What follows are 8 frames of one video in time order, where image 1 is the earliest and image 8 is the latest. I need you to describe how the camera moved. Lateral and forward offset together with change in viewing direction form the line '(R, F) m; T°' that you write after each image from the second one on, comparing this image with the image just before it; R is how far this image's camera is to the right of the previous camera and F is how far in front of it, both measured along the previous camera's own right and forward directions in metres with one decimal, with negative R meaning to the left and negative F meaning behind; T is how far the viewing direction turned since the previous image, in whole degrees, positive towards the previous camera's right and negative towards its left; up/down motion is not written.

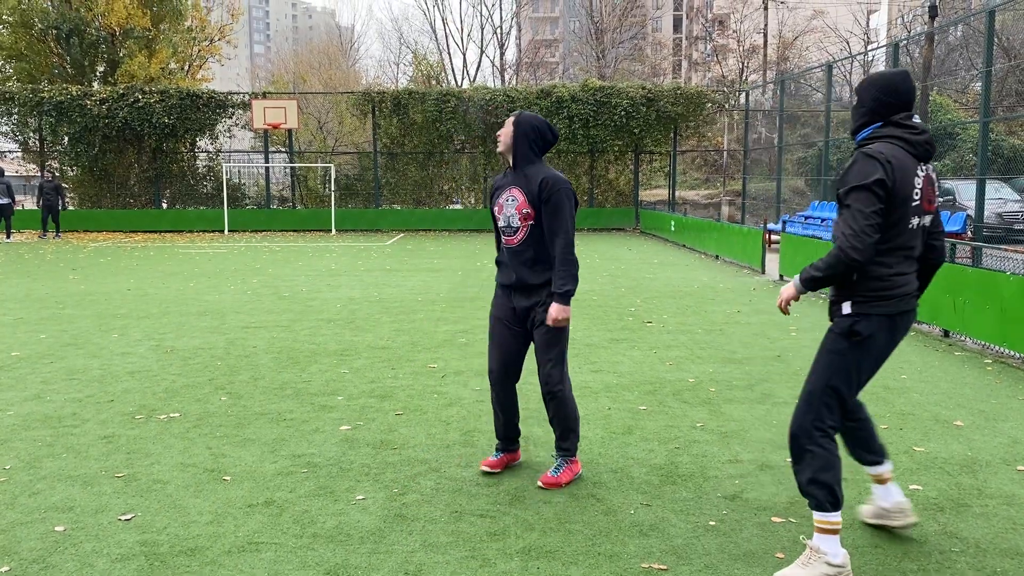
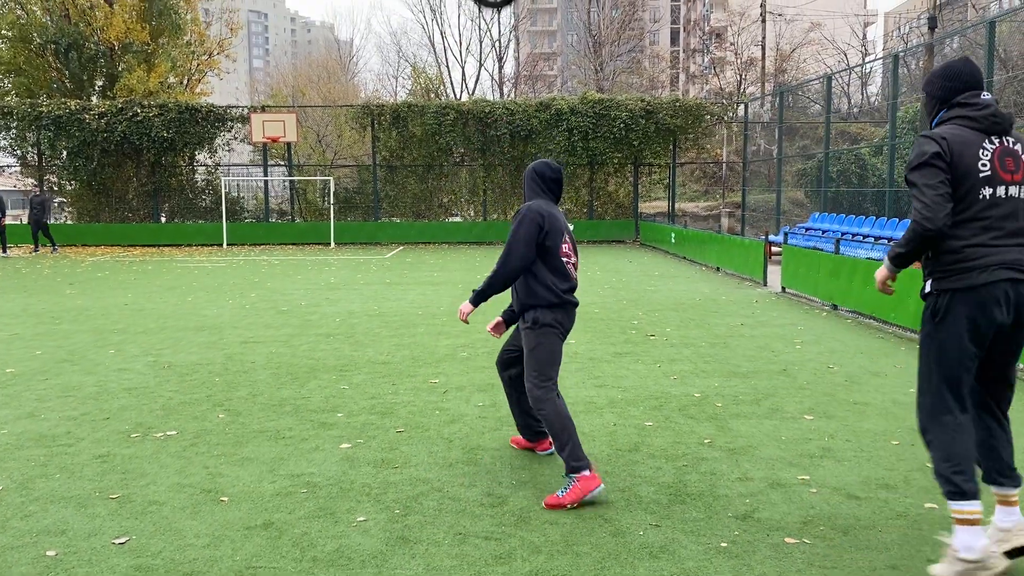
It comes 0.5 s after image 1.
(0.0, +0.1) m; 0°
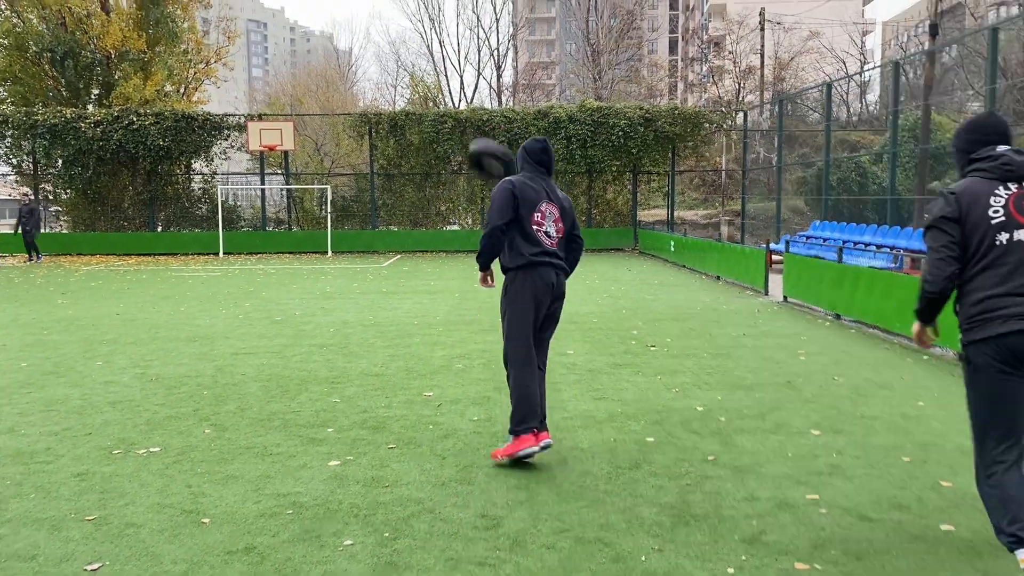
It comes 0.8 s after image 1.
(0.0, +0.2) m; 0°
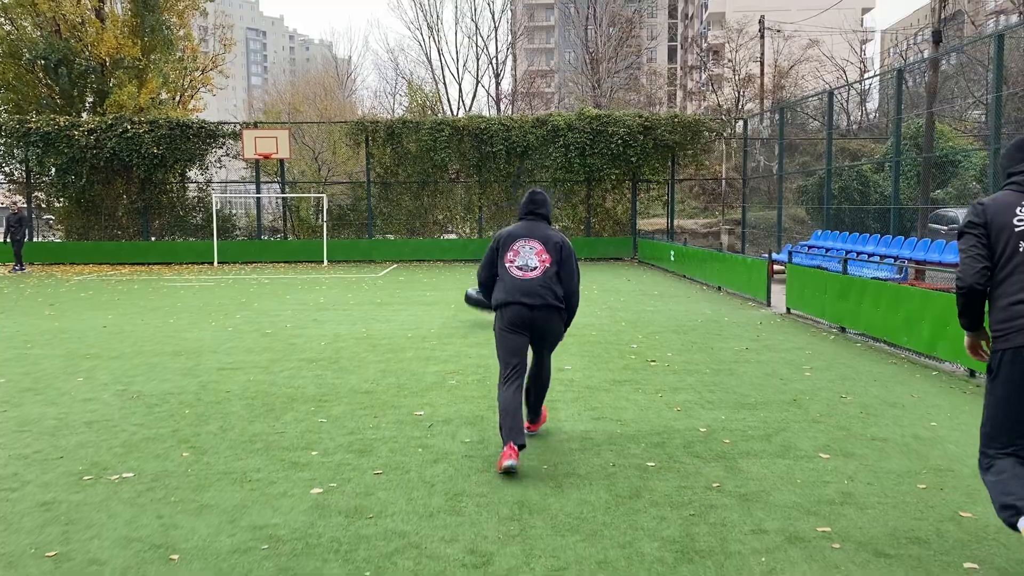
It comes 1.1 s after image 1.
(0.0, +0.2) m; 0°
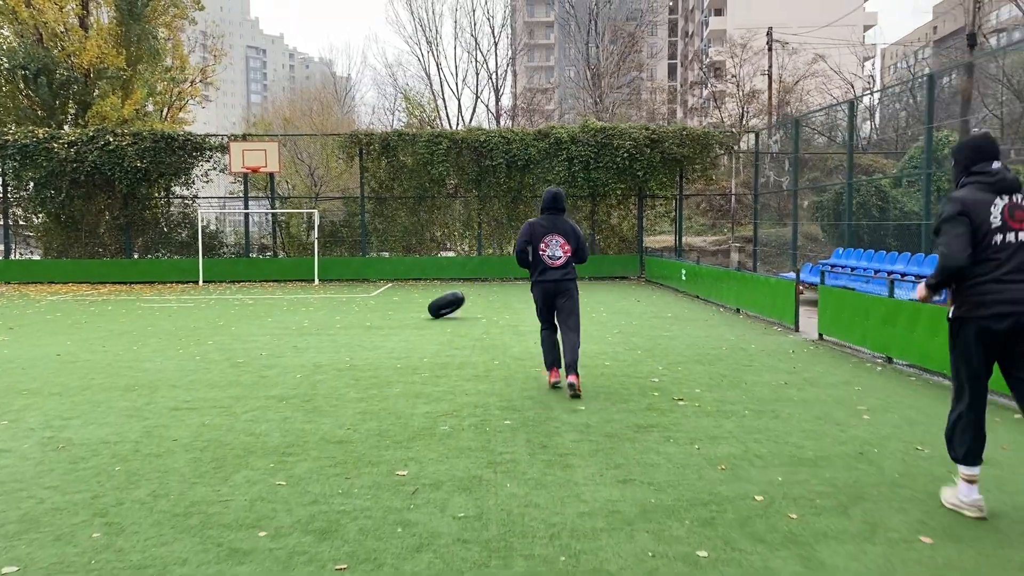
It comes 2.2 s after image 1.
(0.0, +1.0) m; 0°
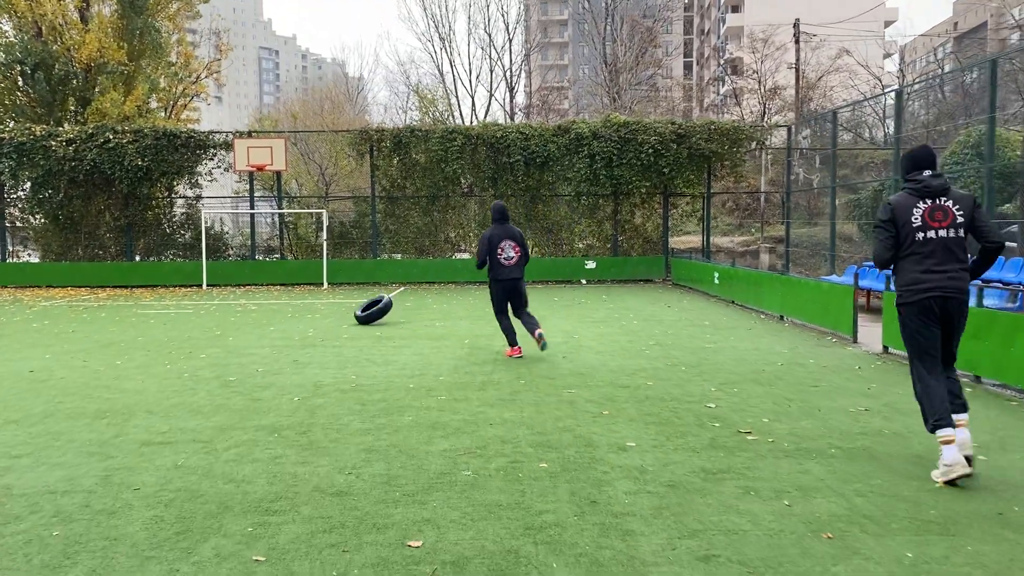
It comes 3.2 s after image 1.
(-0.1, +1.0) m; -1°
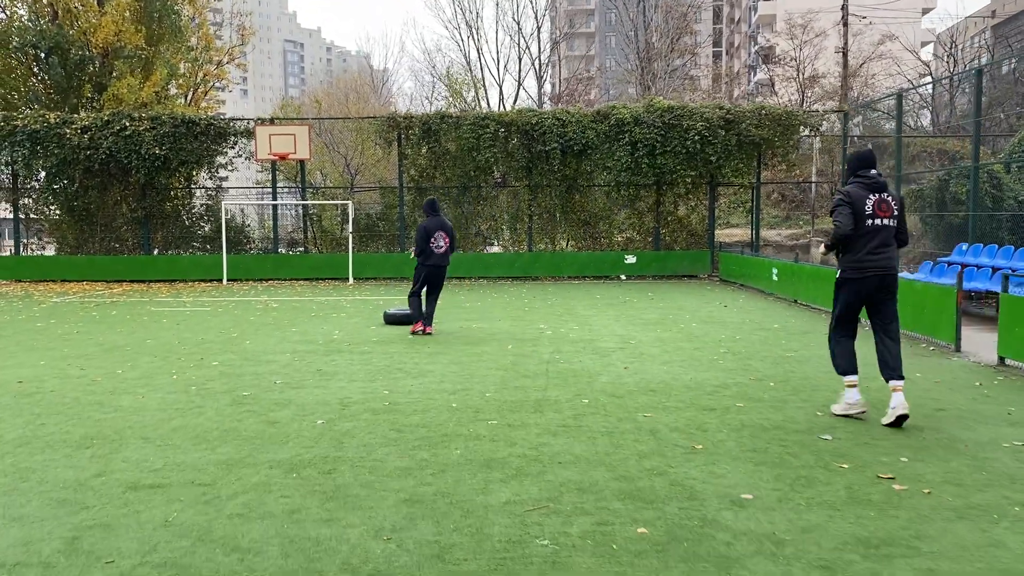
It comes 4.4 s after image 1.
(-0.3, +1.0) m; -2°
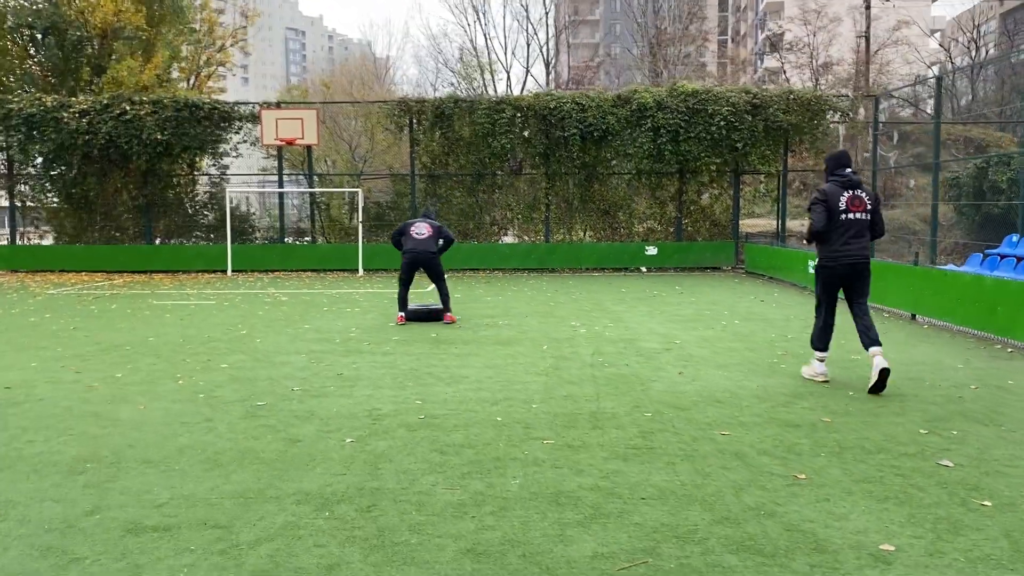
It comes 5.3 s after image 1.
(-0.3, +0.7) m; 0°
